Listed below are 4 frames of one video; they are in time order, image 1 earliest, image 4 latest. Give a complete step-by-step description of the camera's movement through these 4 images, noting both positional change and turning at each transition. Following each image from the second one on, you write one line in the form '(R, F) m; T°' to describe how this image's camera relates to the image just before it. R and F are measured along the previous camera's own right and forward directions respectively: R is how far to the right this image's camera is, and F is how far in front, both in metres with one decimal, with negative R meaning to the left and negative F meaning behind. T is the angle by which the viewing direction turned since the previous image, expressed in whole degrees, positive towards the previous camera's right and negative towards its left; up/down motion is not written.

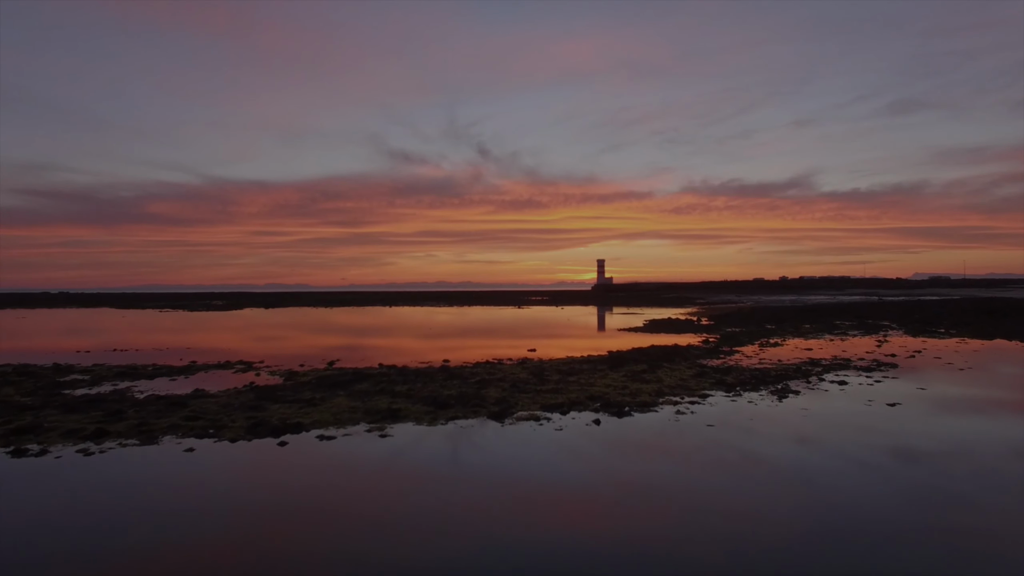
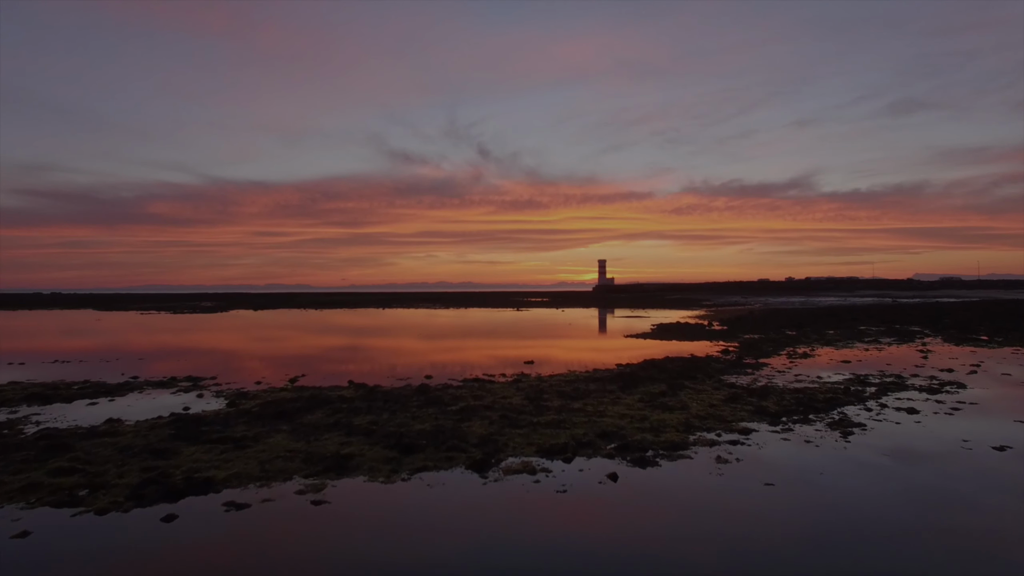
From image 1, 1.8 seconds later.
(+0.2, +3.0) m; 0°
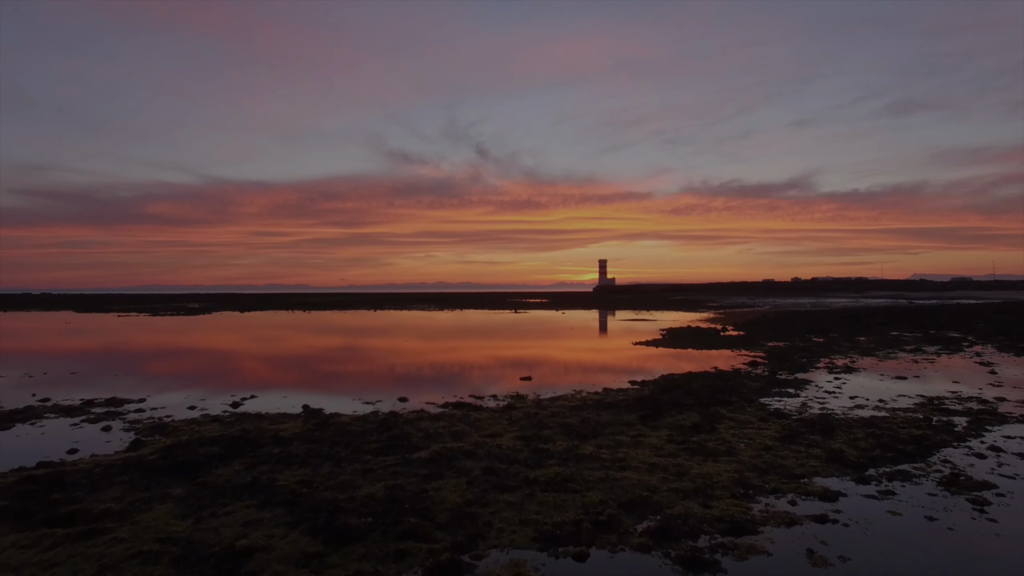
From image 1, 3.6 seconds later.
(+0.2, +3.3) m; 0°
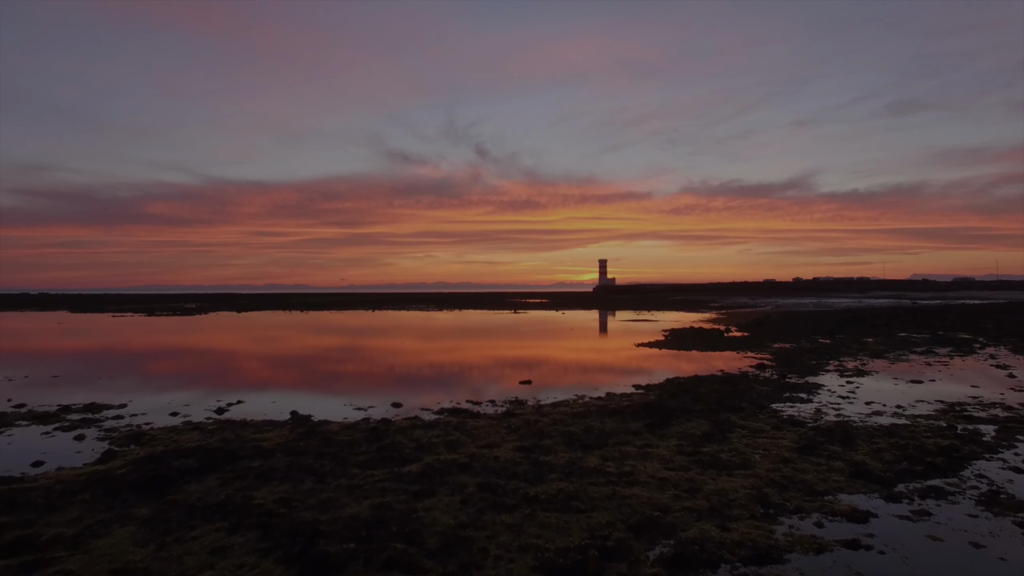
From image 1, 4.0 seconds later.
(0.0, +0.7) m; 0°
